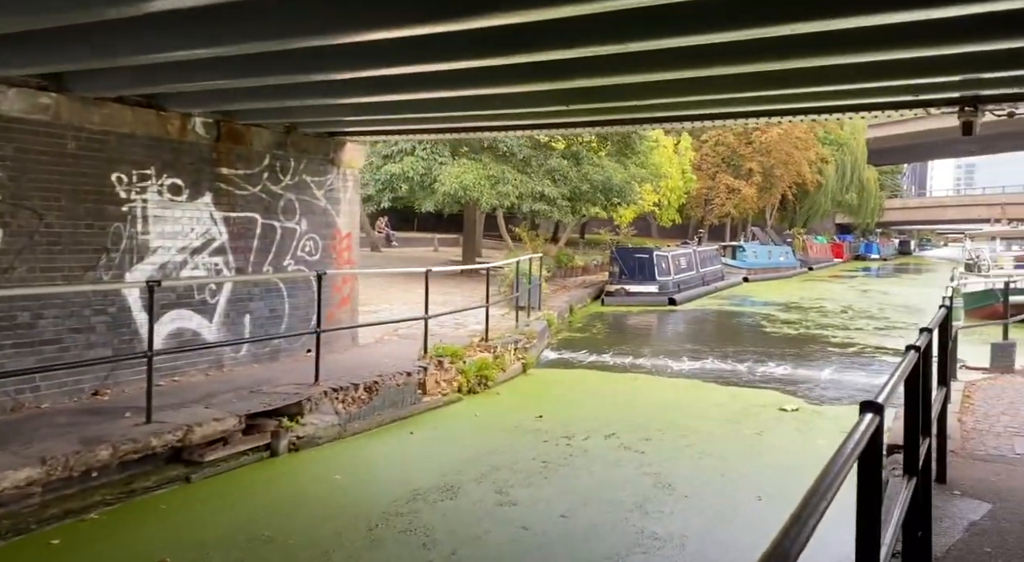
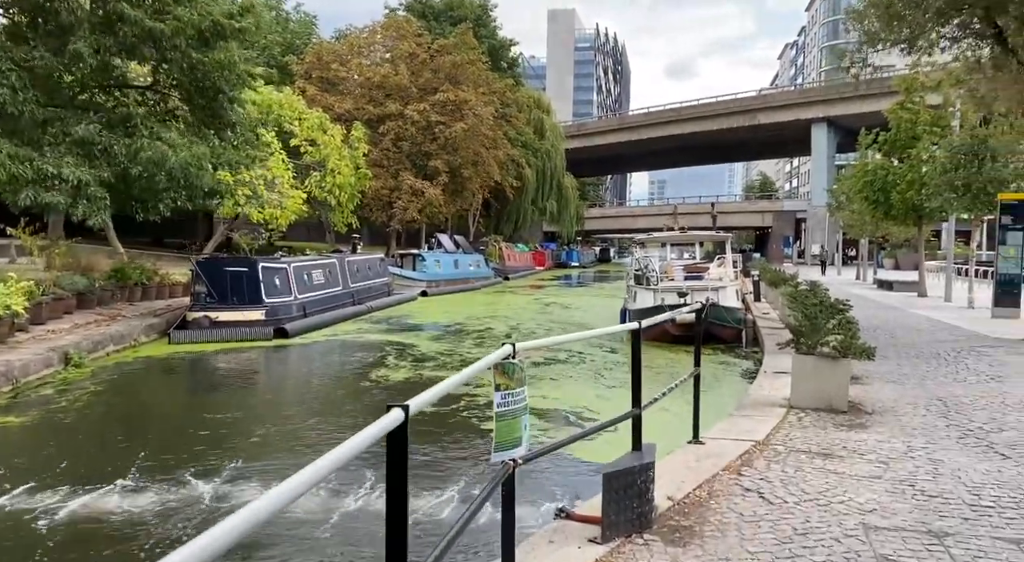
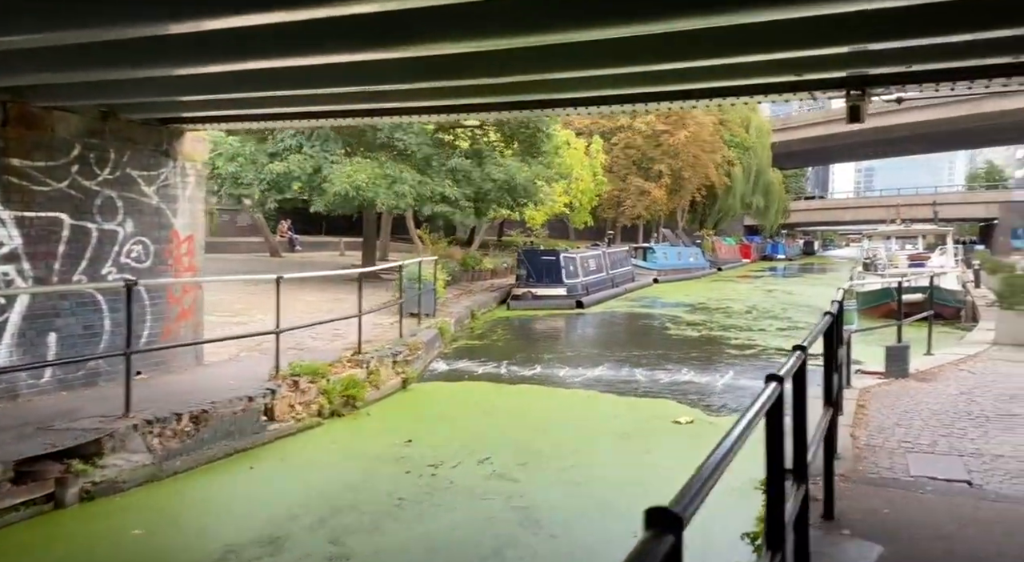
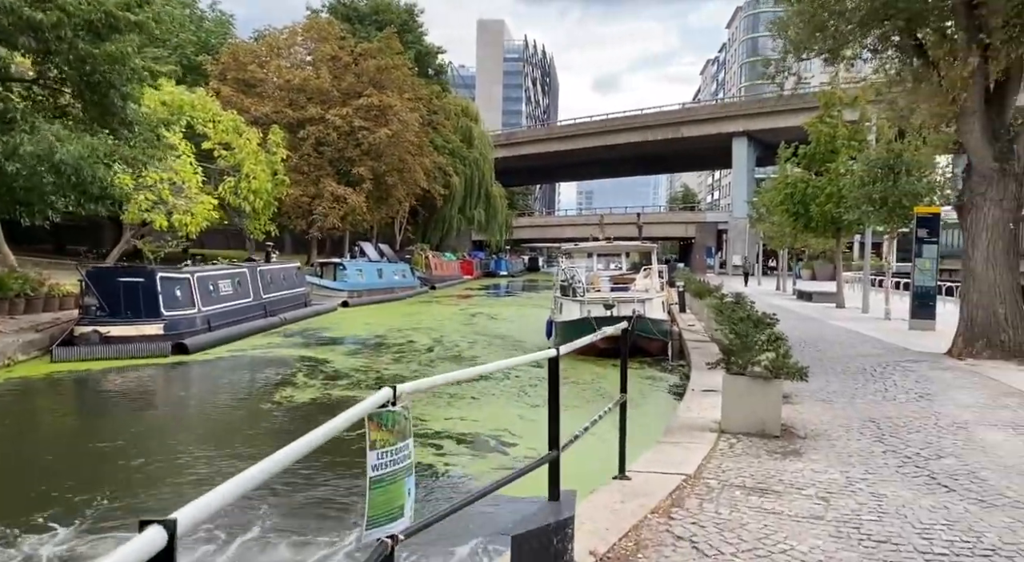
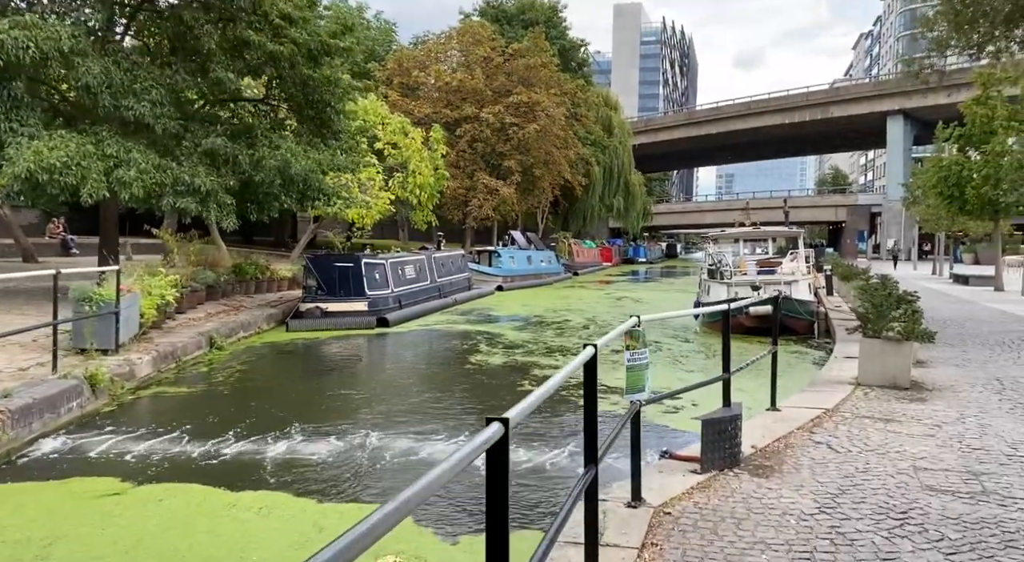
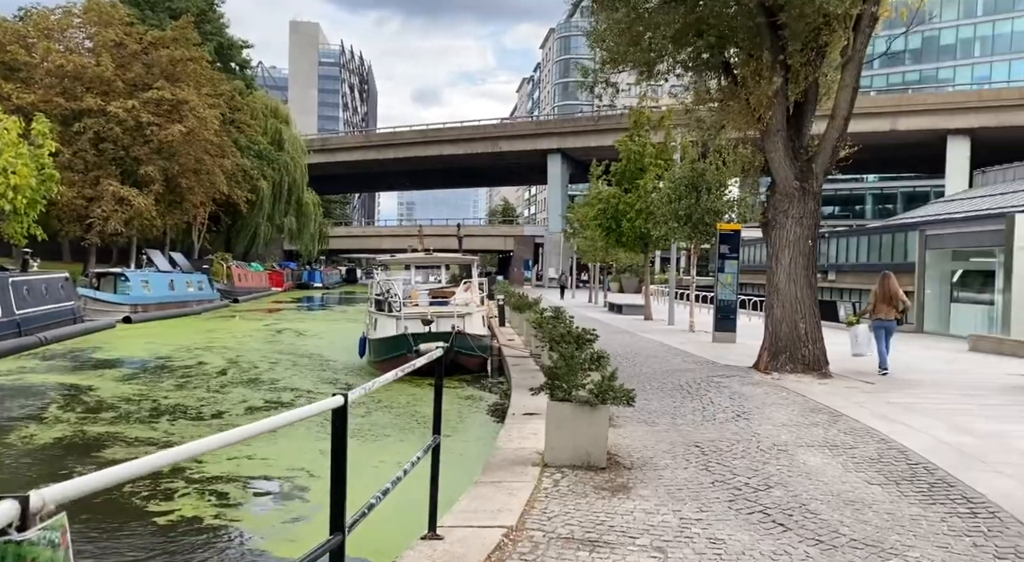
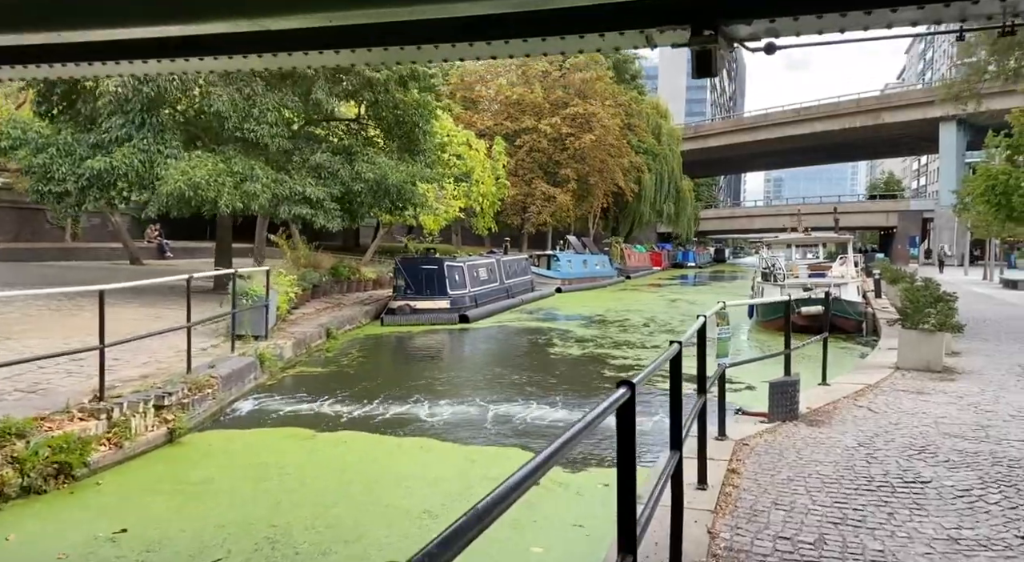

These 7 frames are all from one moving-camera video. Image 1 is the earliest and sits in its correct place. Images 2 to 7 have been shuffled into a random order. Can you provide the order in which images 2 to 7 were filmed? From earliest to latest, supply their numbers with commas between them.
3, 7, 5, 2, 4, 6
